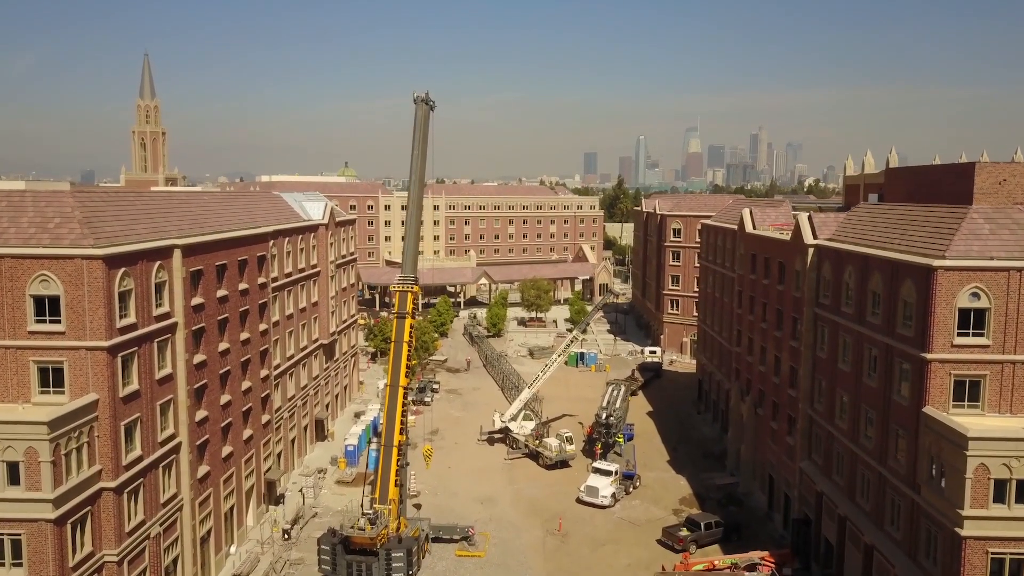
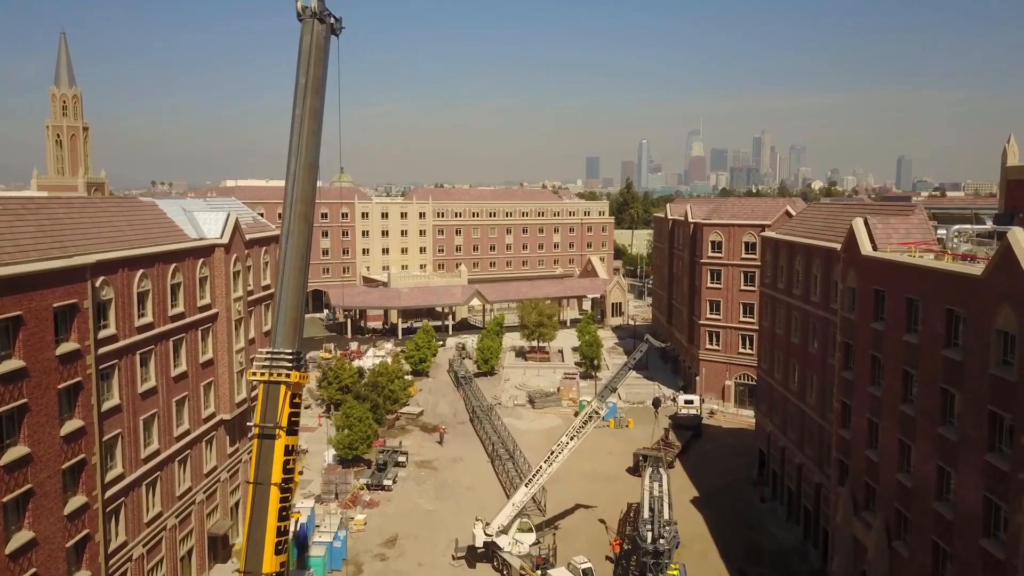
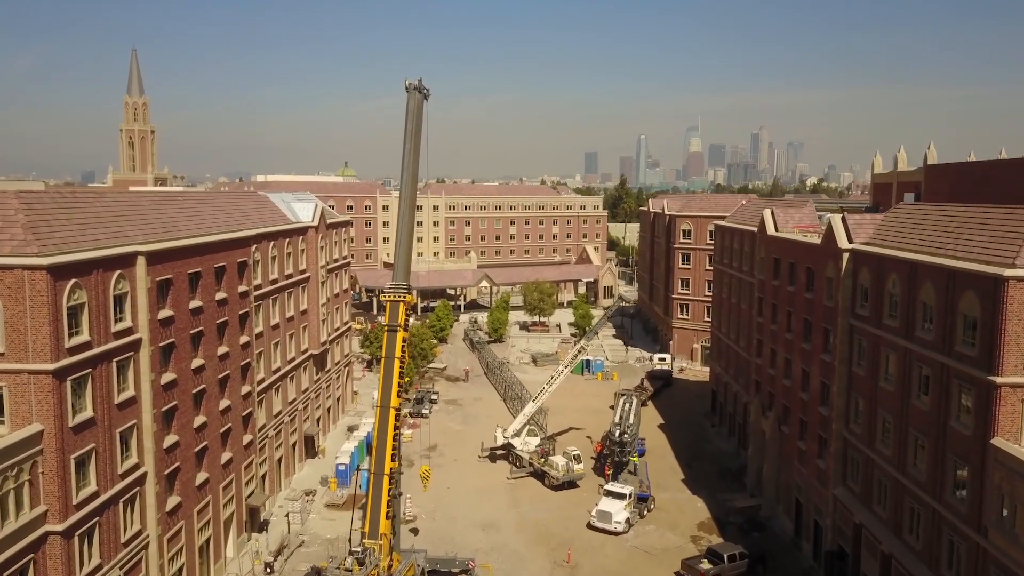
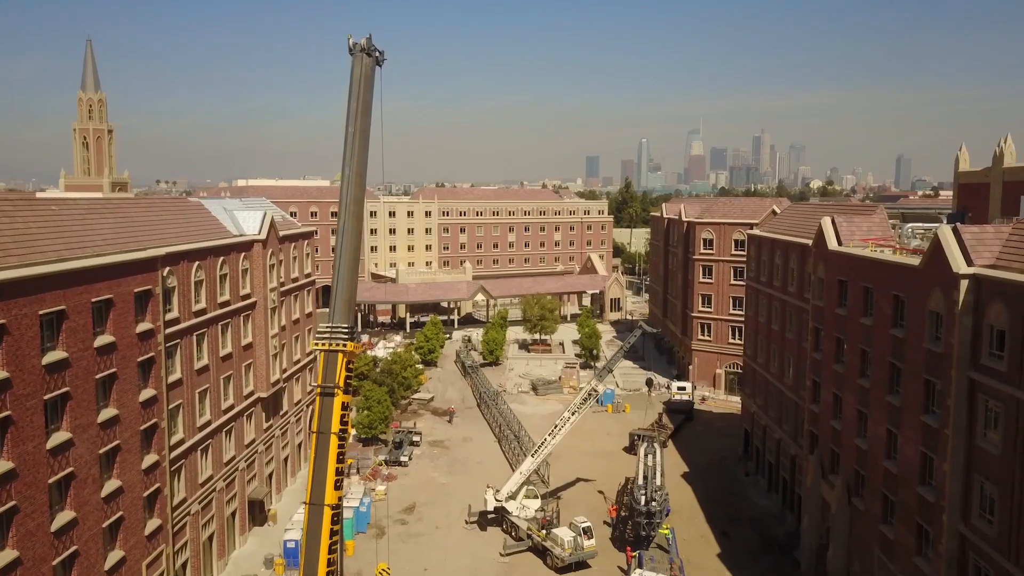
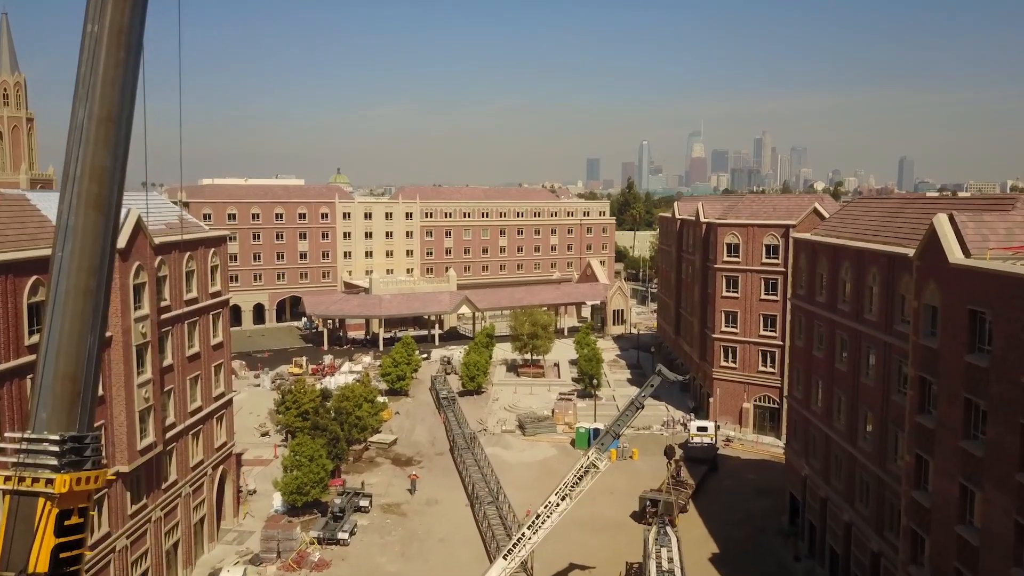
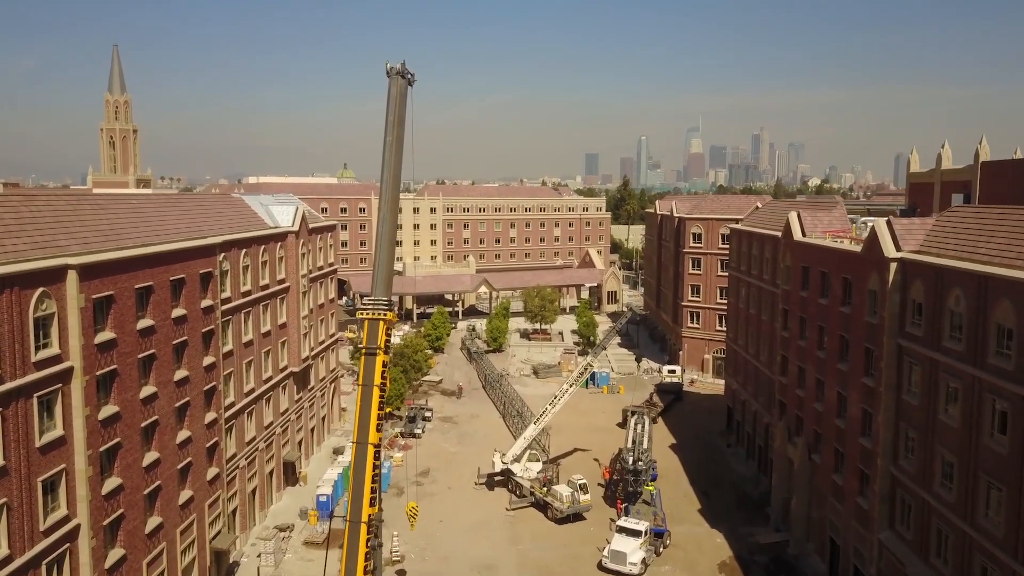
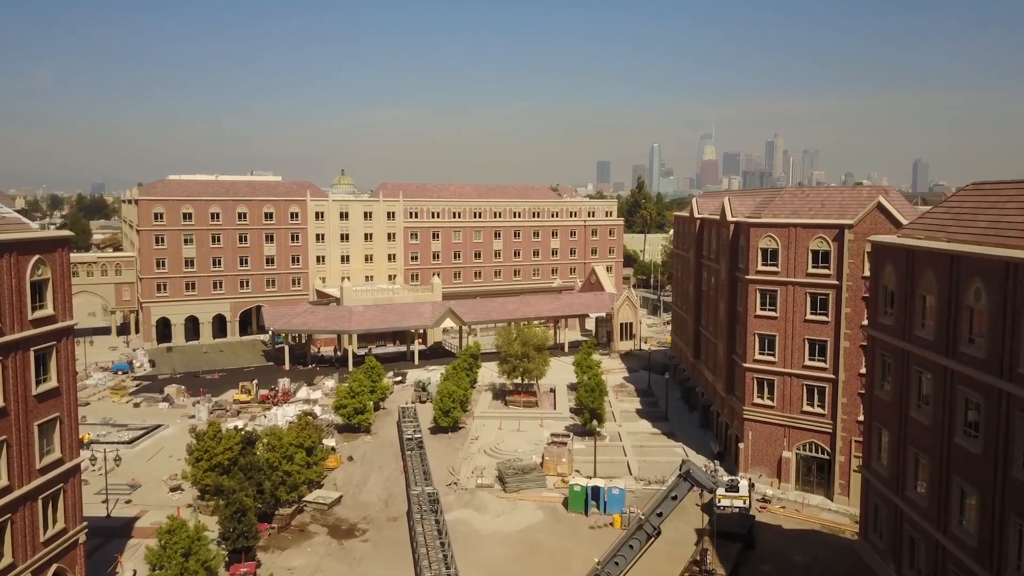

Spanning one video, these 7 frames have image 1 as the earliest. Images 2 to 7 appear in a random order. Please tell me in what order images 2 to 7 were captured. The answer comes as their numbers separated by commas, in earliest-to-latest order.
3, 6, 4, 2, 5, 7
